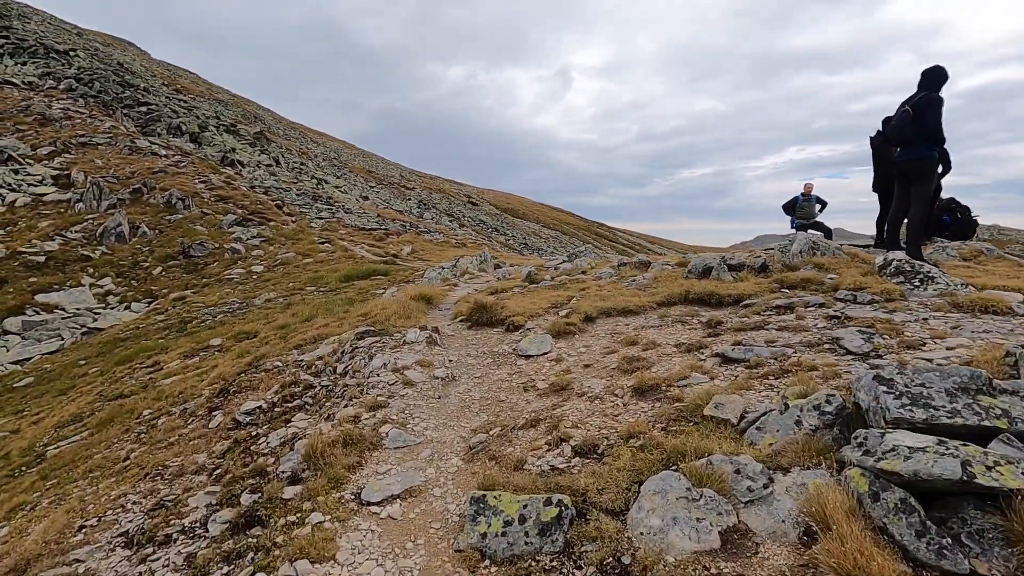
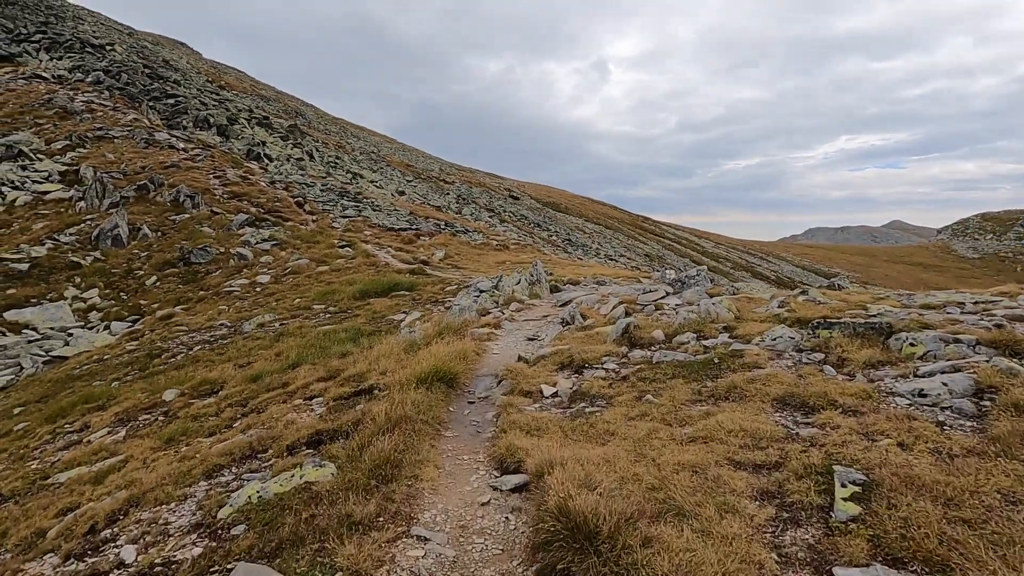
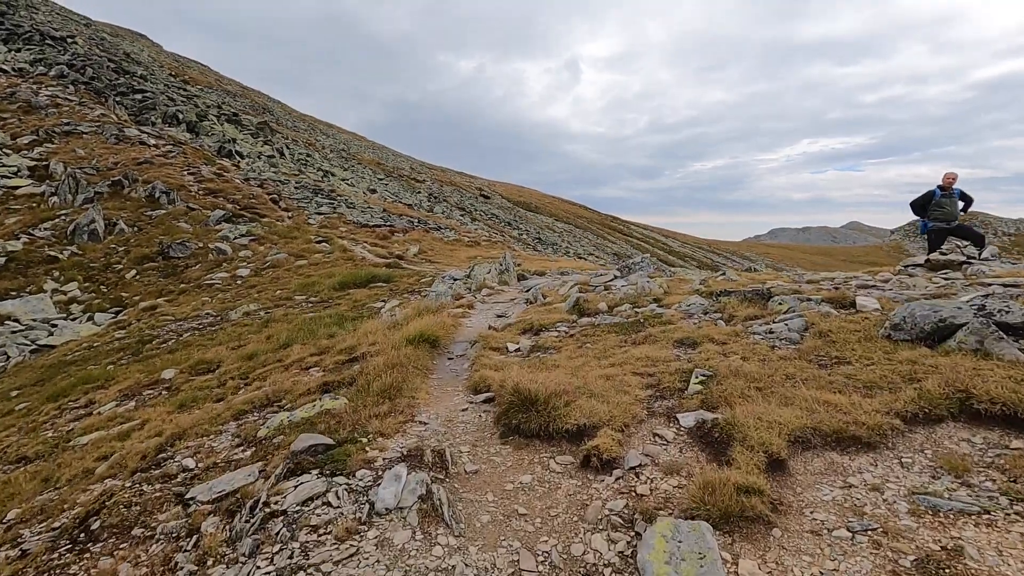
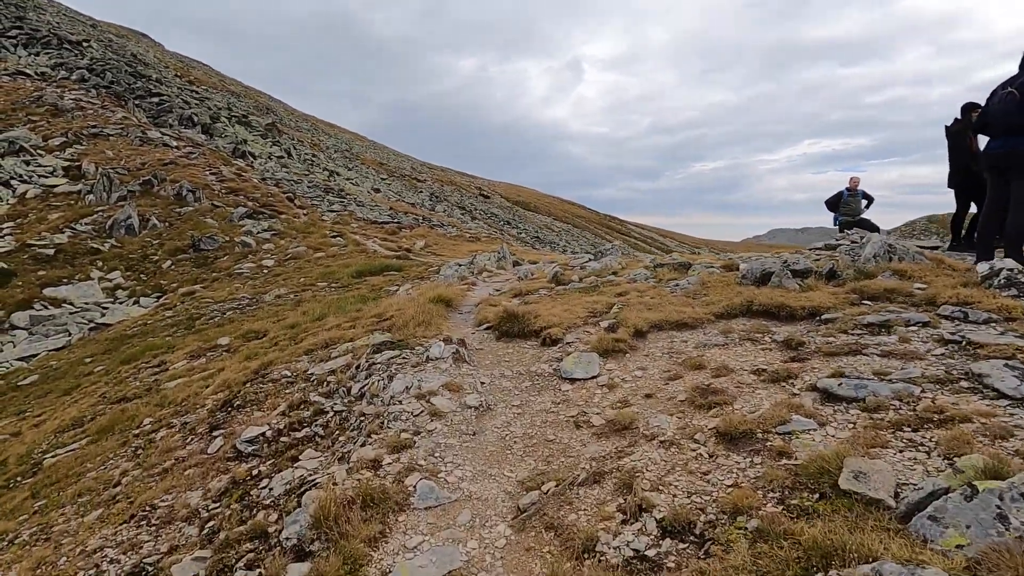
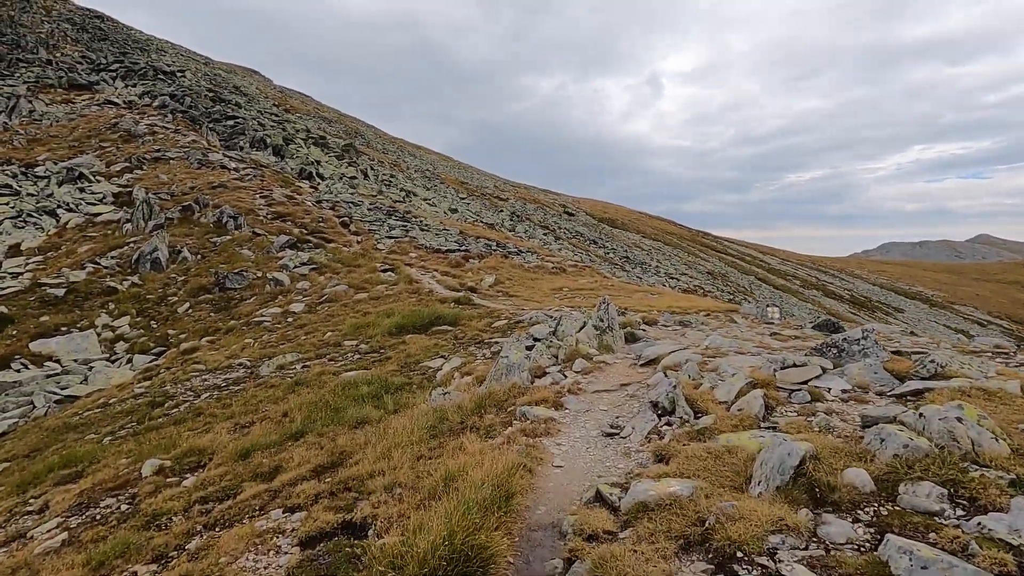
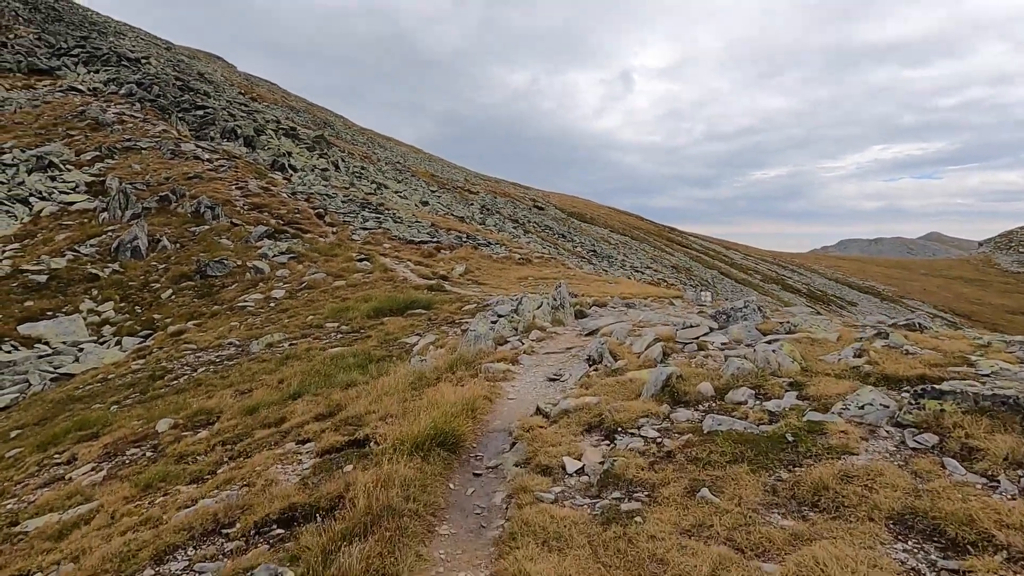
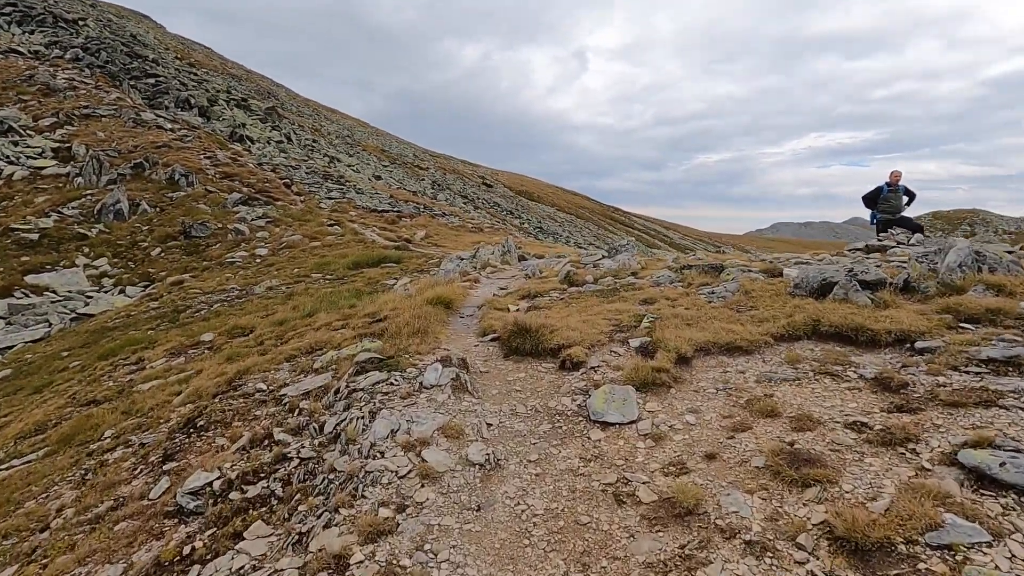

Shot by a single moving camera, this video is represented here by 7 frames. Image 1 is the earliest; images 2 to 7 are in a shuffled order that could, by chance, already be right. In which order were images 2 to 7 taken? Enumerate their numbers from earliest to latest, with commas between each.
4, 7, 3, 2, 6, 5
